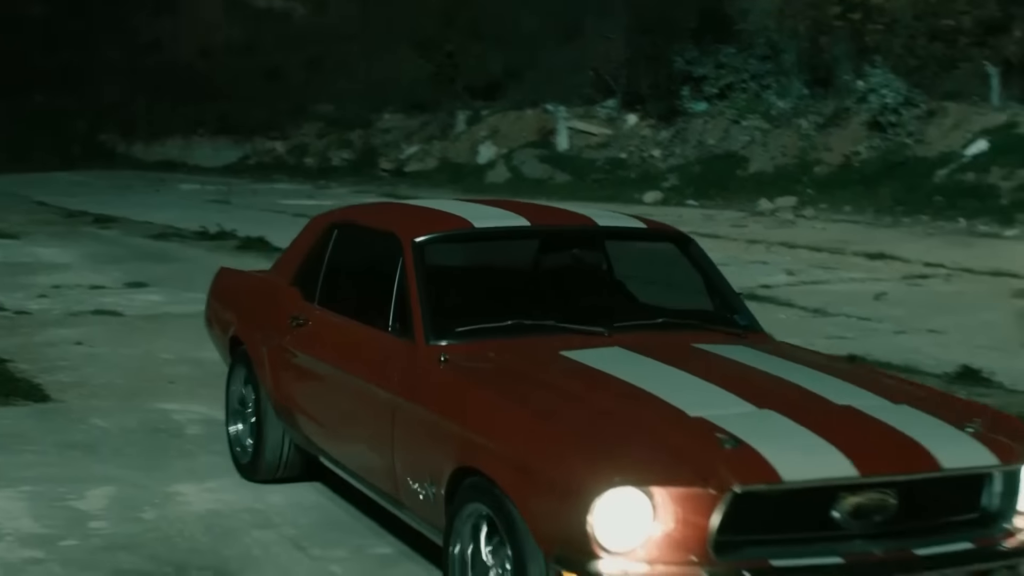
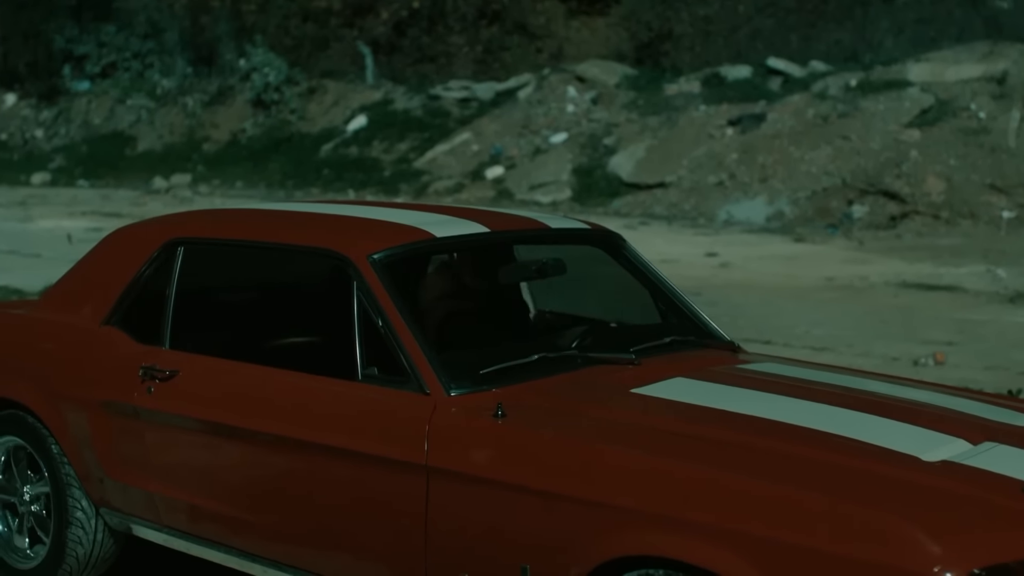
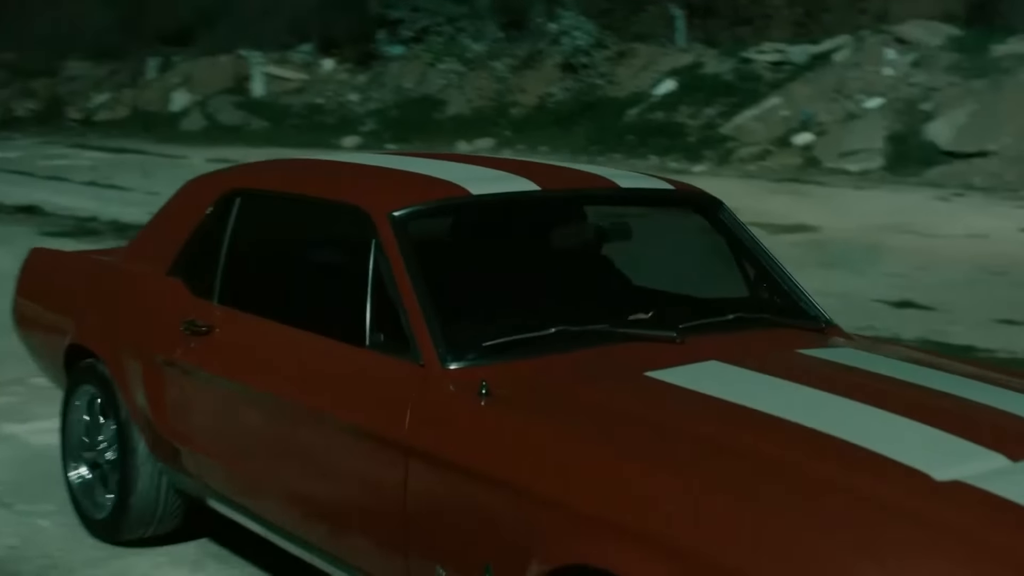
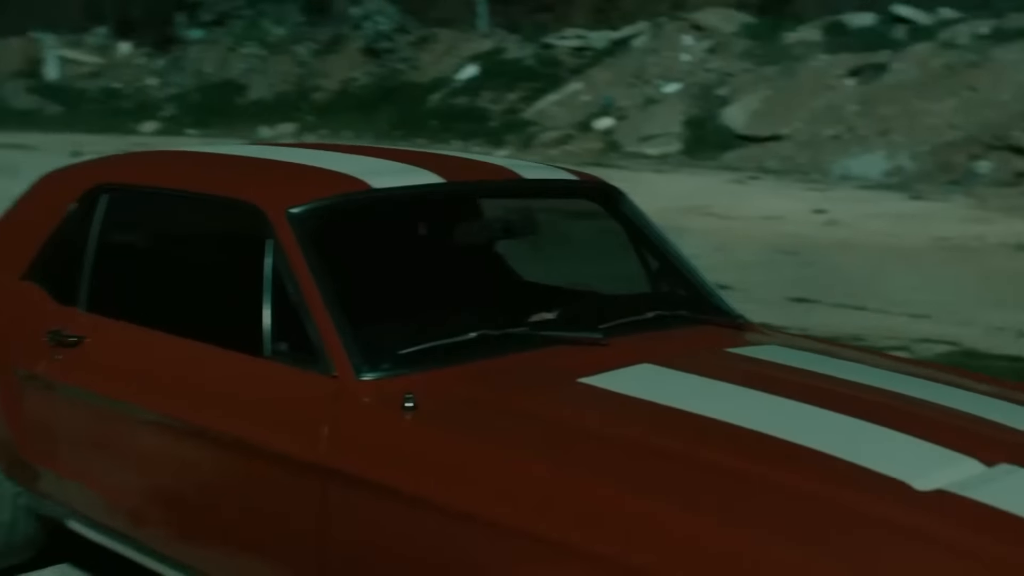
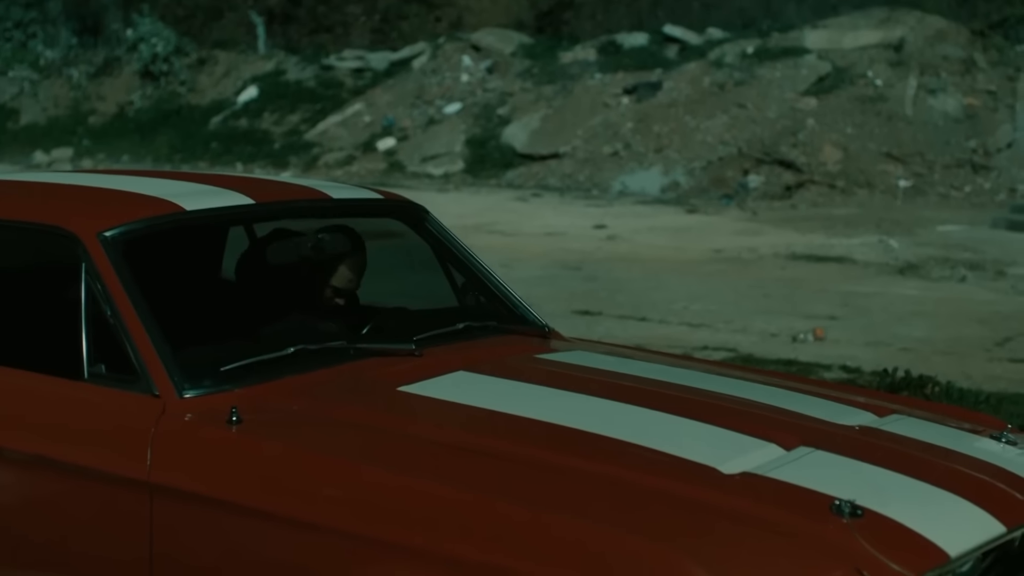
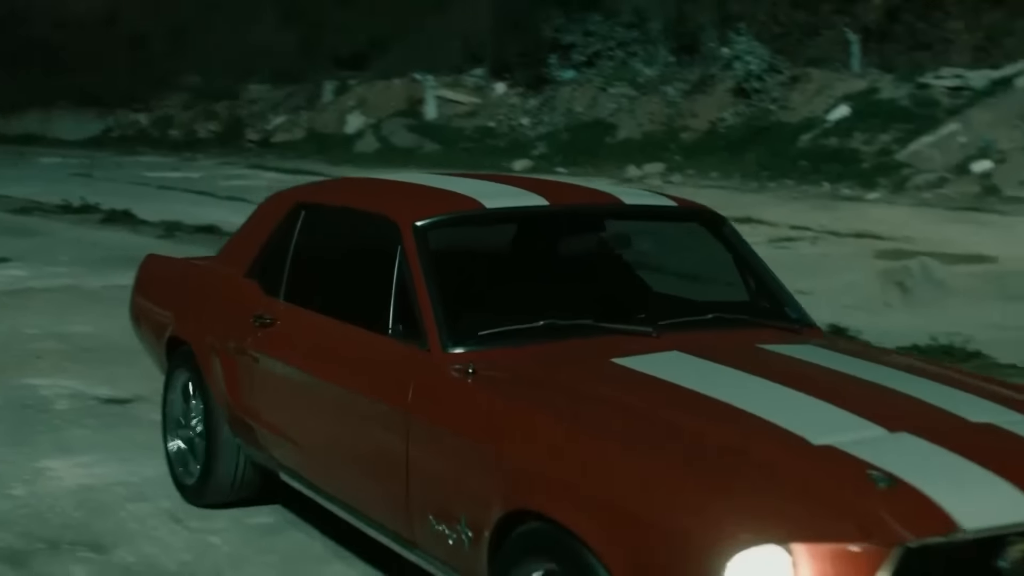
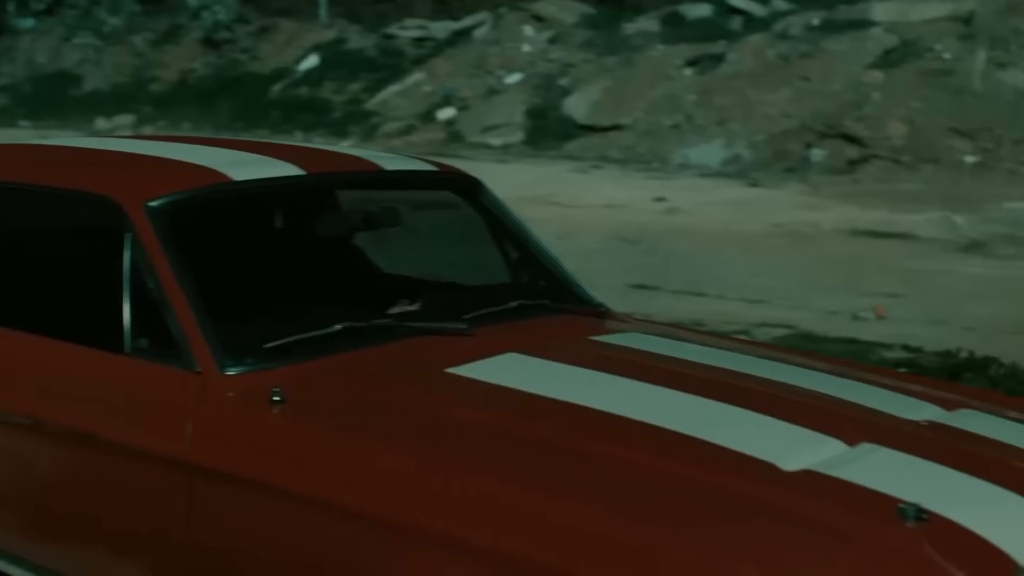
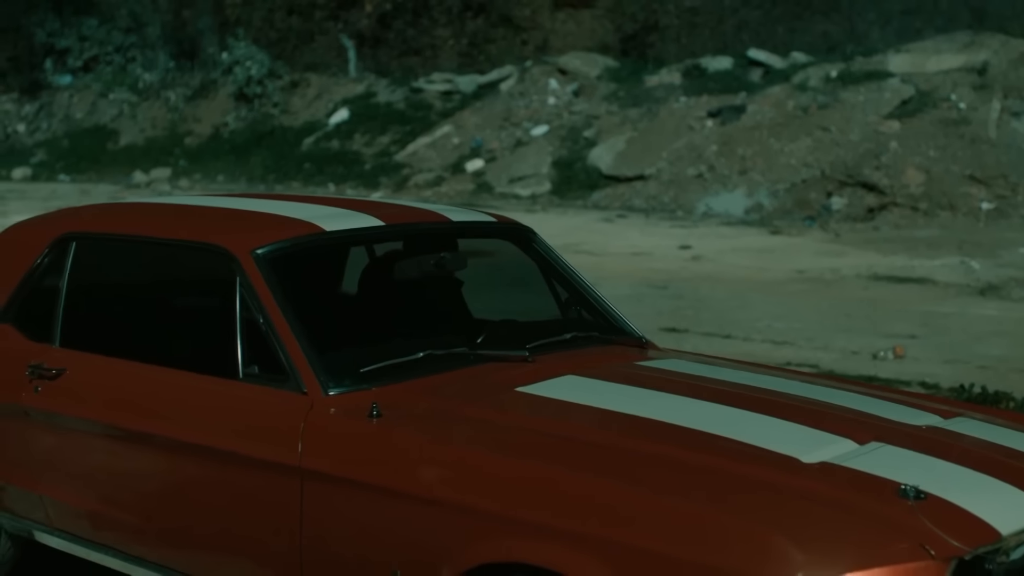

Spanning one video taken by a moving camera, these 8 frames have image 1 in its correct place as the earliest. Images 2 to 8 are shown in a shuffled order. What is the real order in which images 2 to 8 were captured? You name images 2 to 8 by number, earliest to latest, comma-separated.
6, 3, 4, 7, 5, 8, 2
